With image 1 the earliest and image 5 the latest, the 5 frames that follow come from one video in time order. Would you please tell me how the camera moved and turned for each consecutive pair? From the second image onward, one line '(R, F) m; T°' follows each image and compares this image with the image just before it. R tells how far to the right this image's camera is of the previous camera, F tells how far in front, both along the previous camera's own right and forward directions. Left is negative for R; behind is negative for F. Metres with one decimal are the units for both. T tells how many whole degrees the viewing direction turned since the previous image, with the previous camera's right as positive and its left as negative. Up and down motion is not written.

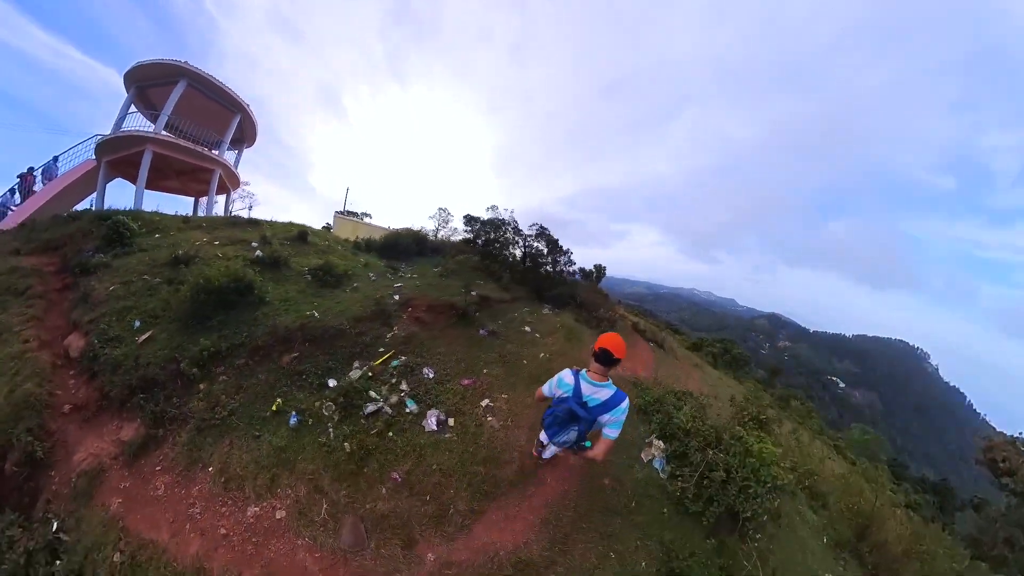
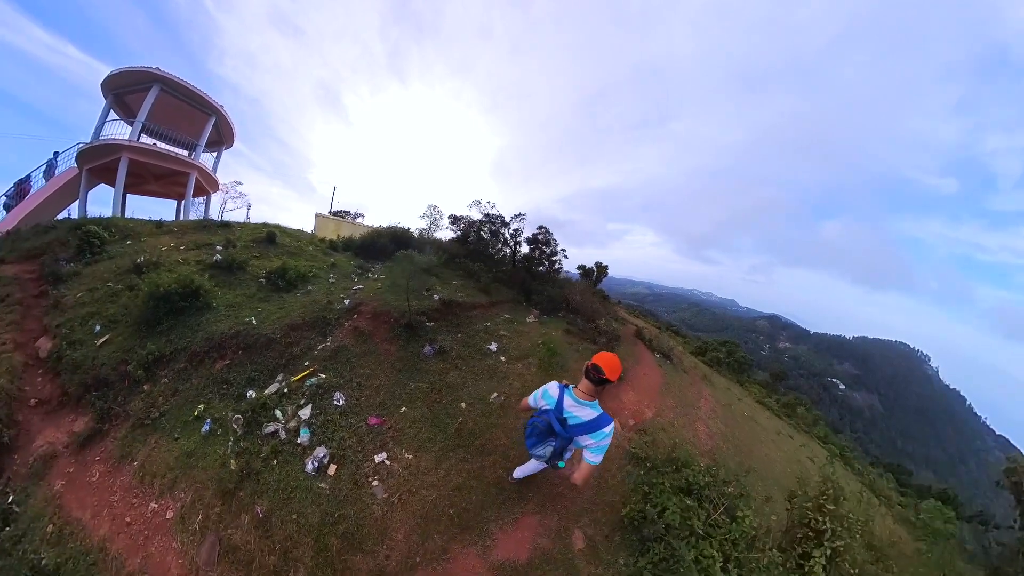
(+0.2, +0.8) m; 0°
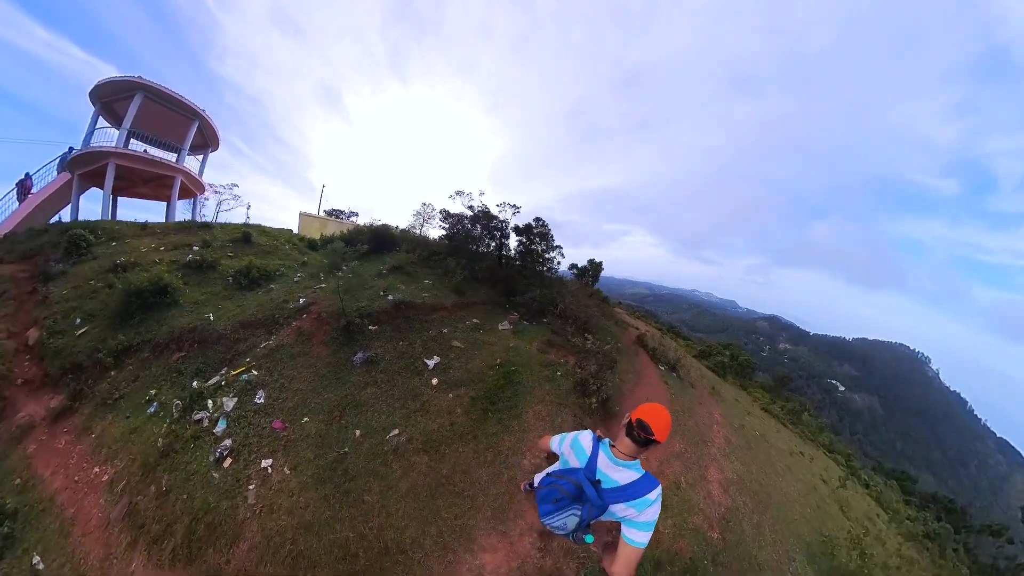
(+0.2, +0.8) m; 0°
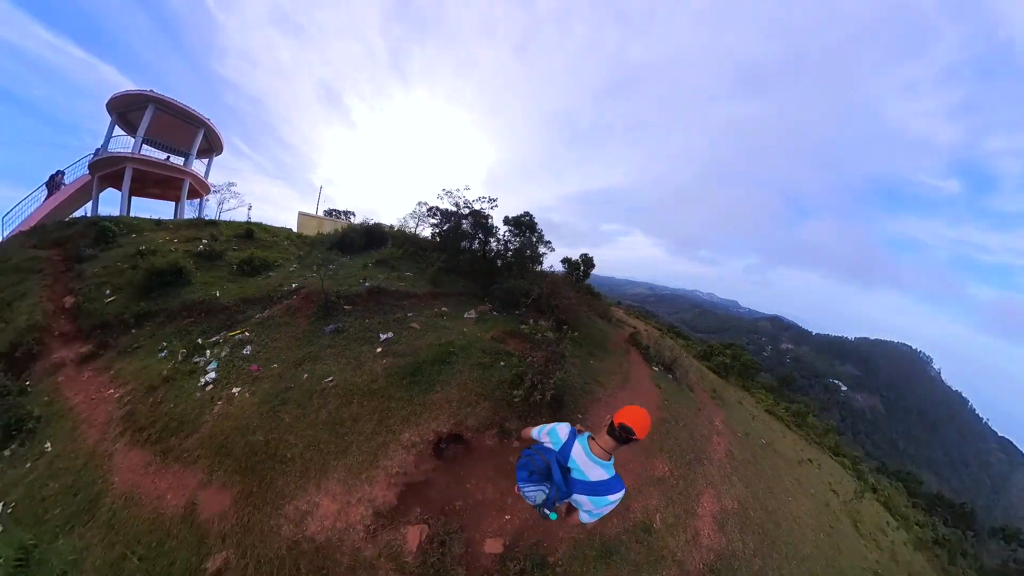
(+0.2, +0.5) m; 0°
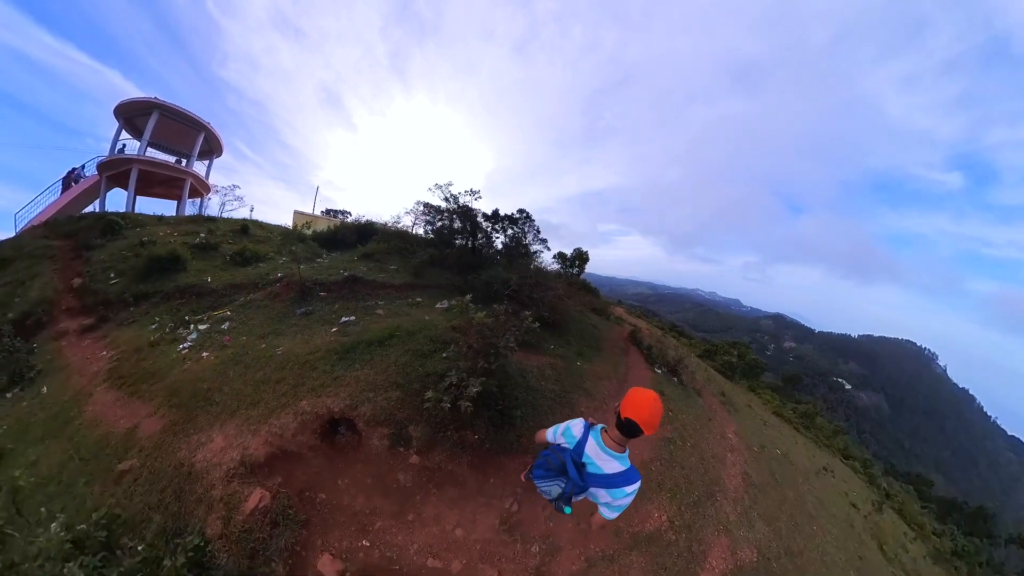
(+0.2, +0.5) m; 0°
